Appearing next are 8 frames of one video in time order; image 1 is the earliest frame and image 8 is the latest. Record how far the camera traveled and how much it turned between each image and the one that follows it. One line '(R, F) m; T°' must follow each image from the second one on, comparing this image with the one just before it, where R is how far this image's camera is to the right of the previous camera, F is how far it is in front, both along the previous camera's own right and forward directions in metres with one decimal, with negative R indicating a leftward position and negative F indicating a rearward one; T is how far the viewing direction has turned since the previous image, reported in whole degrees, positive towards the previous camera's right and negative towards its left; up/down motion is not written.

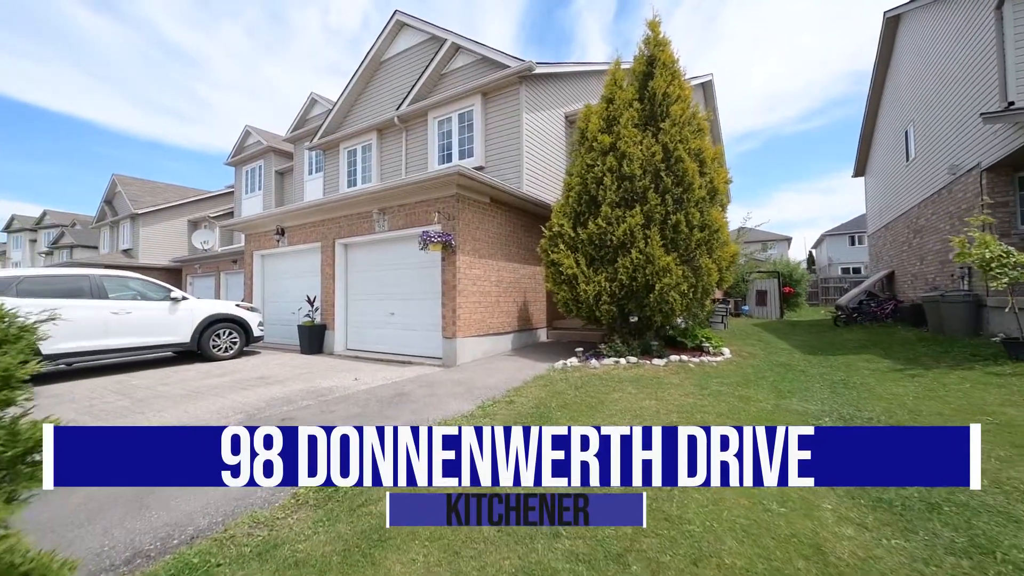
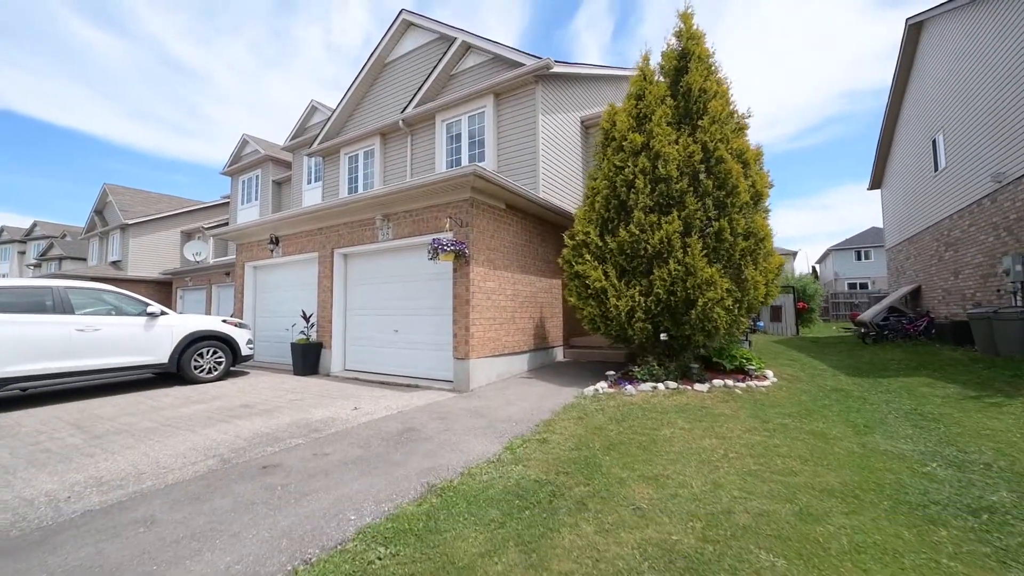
(-0.4, +0.8) m; 0°
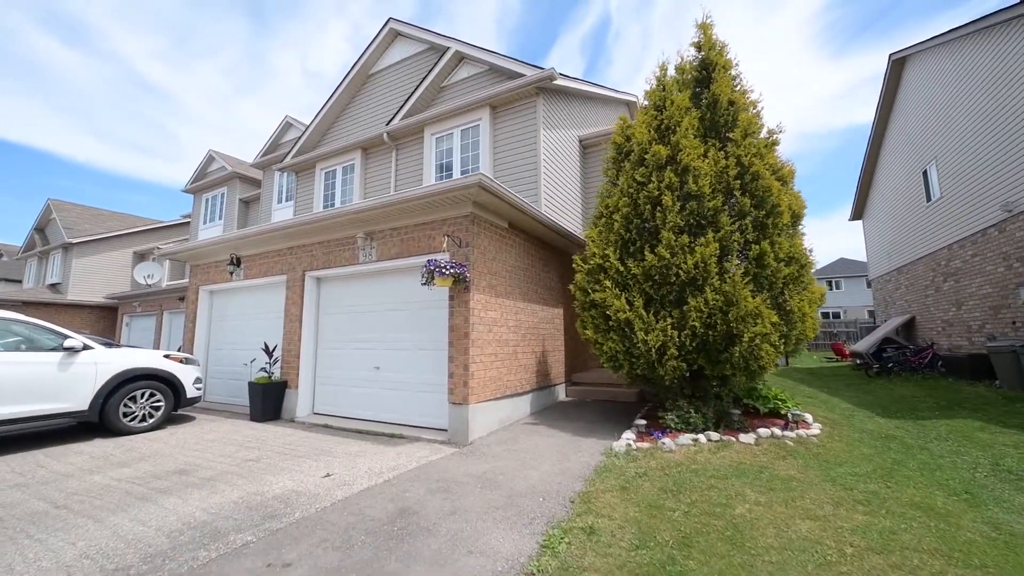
(-0.5, +1.0) m; +3°
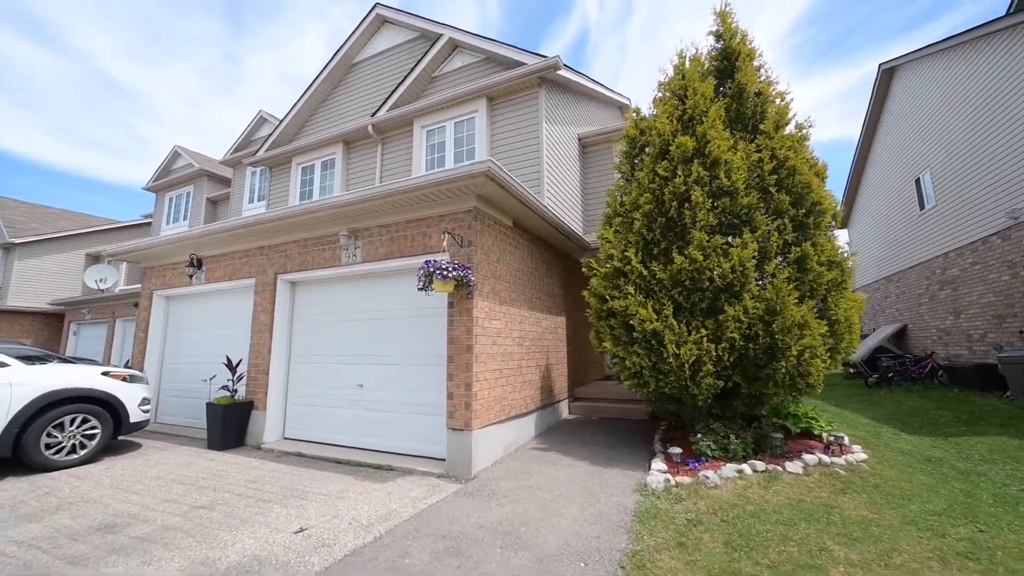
(-0.4, +0.8) m; +3°
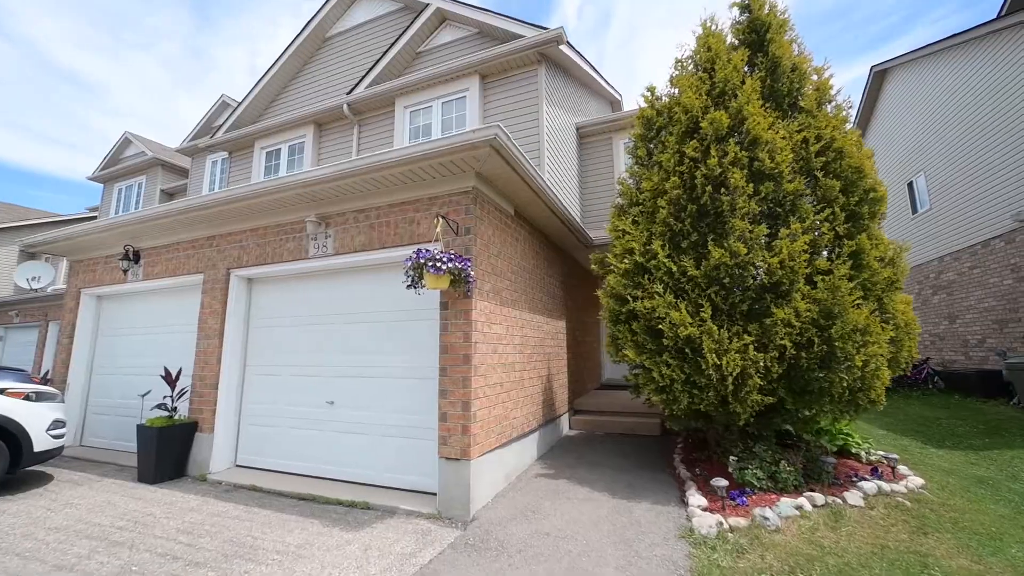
(-0.3, +0.9) m; +3°
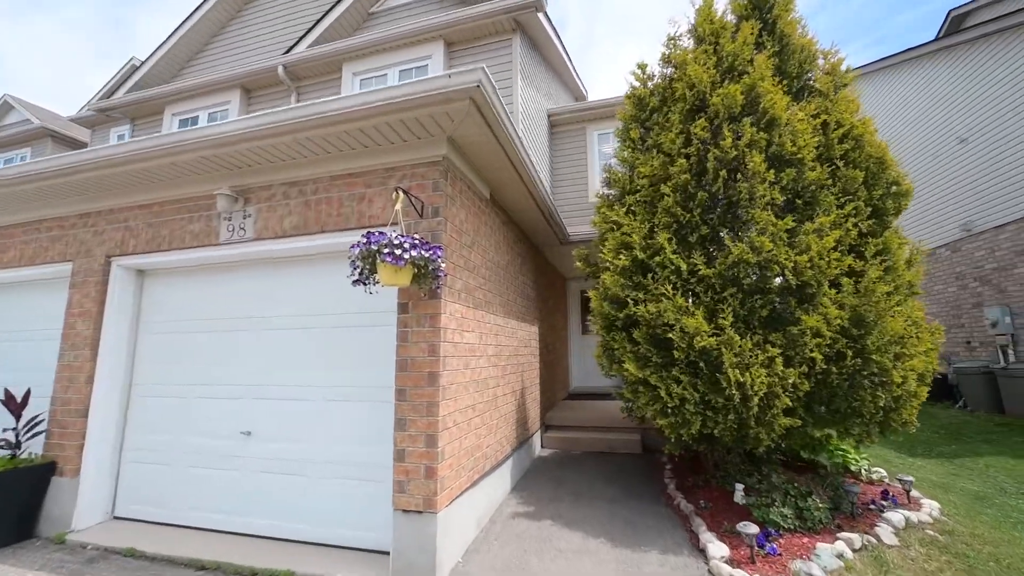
(-0.2, +0.9) m; +7°
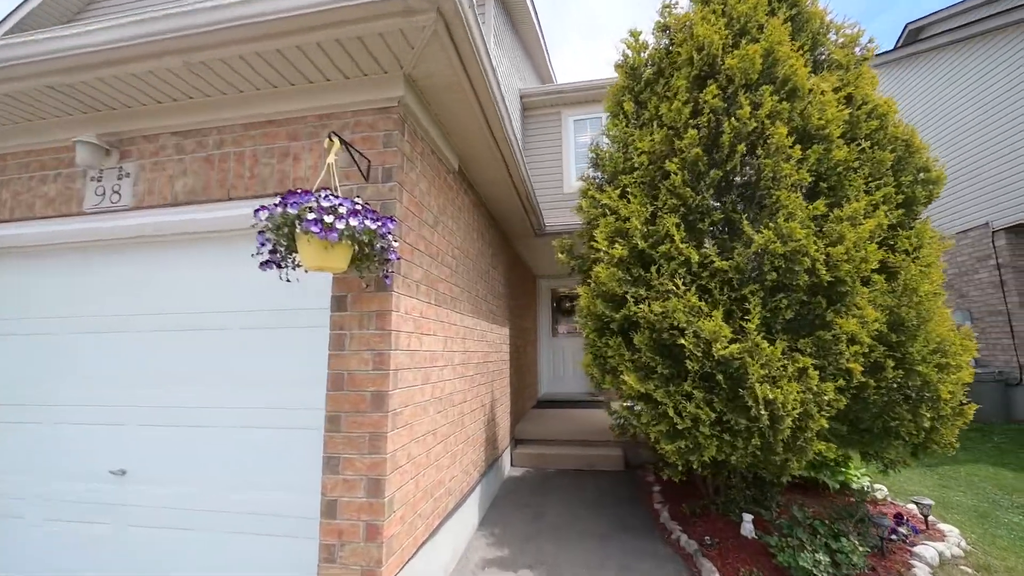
(-0.1, +0.8) m; +5°
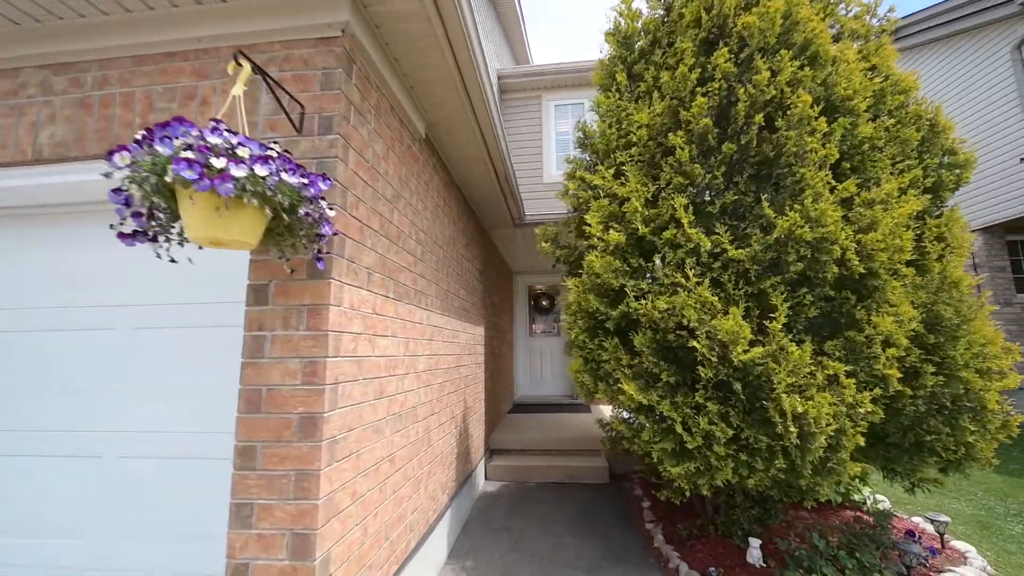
(0.0, +0.5) m; +4°
